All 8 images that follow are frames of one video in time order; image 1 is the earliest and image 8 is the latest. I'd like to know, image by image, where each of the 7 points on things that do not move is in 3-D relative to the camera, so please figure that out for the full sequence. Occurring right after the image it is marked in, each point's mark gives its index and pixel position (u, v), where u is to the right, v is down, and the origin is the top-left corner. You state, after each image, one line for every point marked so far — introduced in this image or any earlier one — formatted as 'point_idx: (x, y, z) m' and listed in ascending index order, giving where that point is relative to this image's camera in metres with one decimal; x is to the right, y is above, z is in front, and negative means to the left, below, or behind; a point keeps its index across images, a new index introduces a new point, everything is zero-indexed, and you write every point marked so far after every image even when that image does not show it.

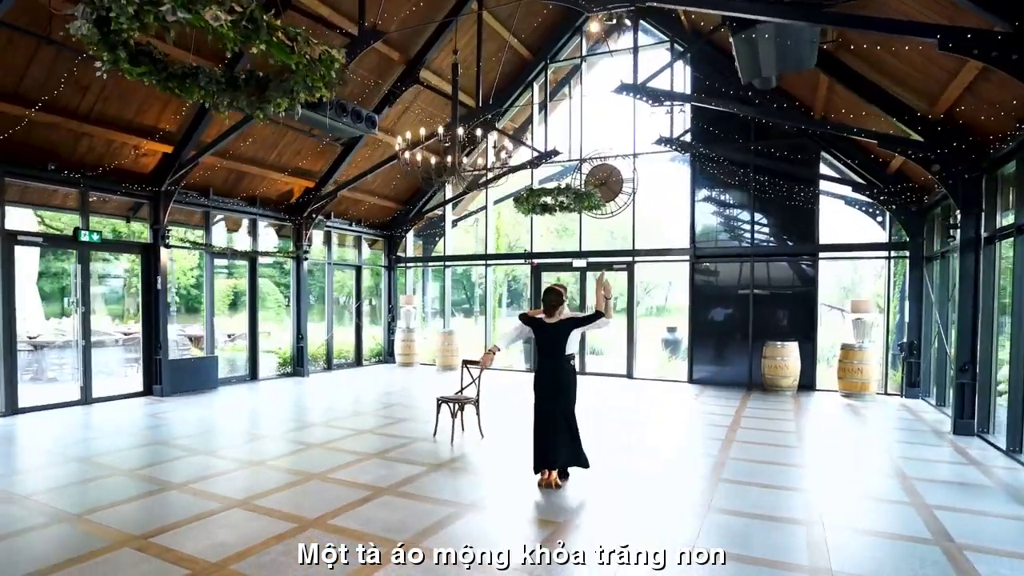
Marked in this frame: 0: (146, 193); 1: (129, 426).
0: (-4.9, +1.3, +7.5) m
1: (-4.4, -1.6, +6.5) m
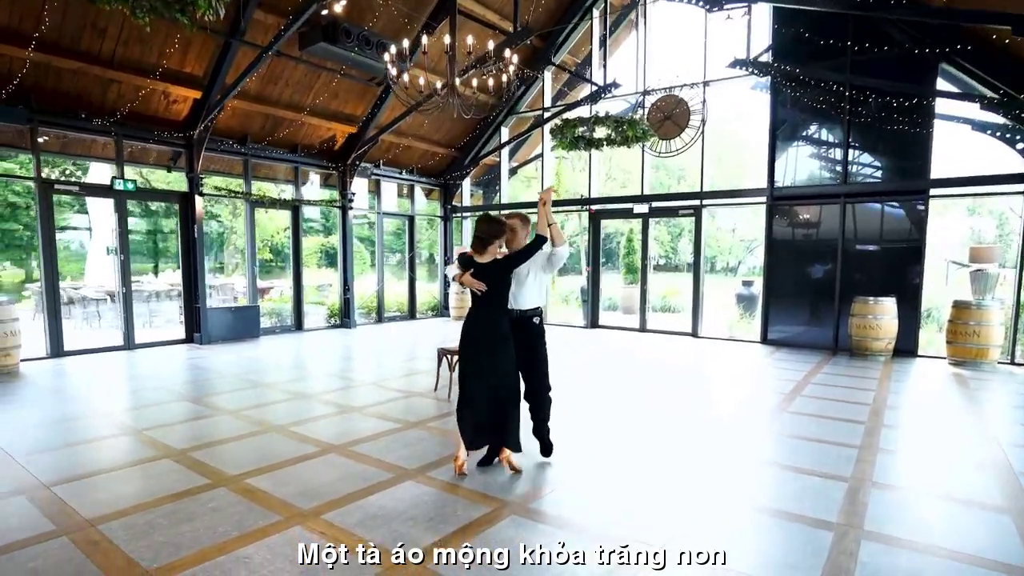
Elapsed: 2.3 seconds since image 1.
0: (-4.4, +2.0, +7.5) m
1: (-4.1, -1.0, +6.7) m
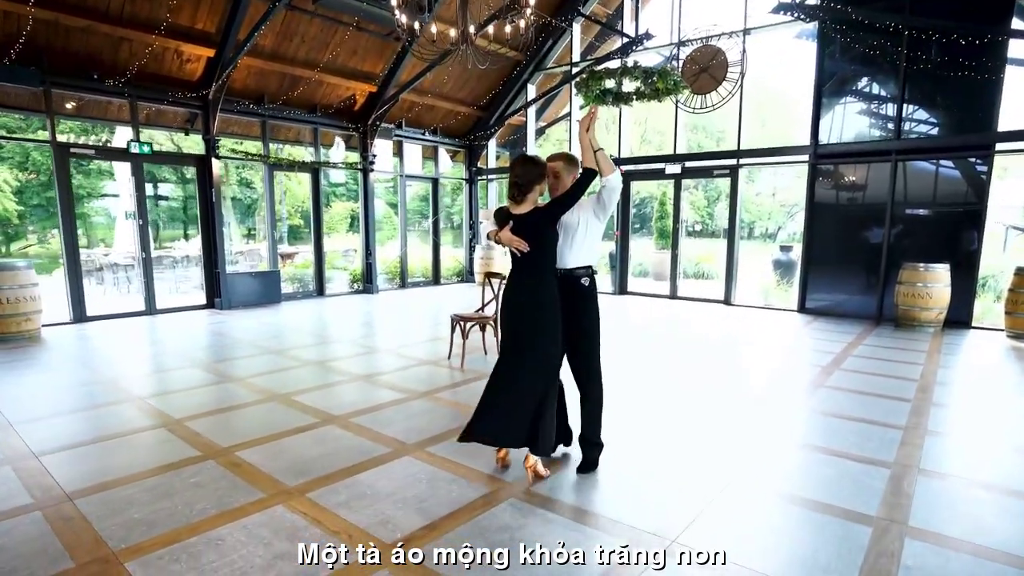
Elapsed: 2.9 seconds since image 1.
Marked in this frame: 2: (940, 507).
0: (-4.2, +2.4, +7.4) m
1: (-3.9, -0.5, +6.7) m
2: (+1.8, -0.9, +2.3) m
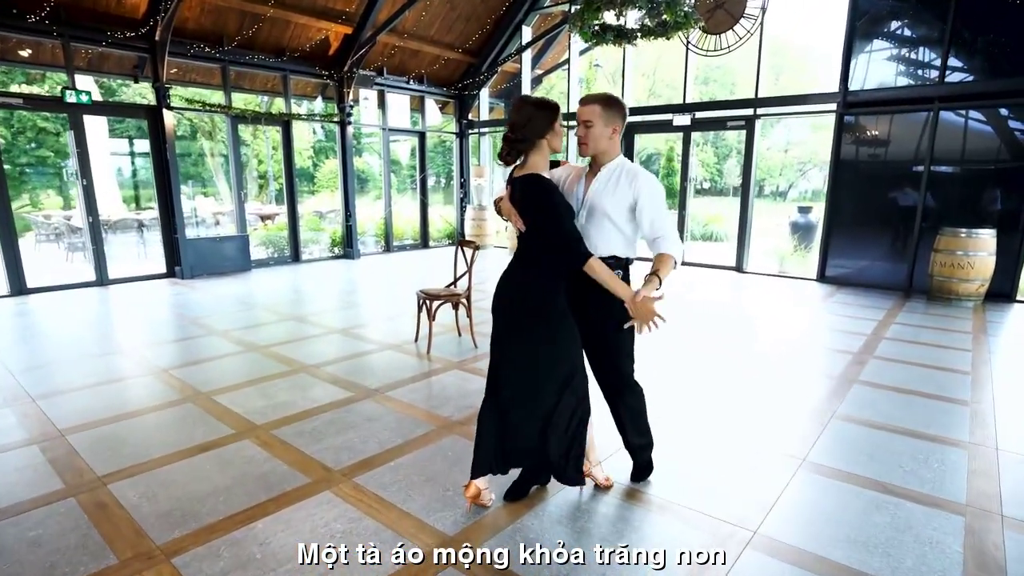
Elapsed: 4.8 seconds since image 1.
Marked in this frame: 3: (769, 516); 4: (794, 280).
0: (-4.3, +2.8, +6.5) m
1: (-4.0, -0.2, +6.1) m
2: (+1.6, -0.9, +1.7) m
3: (+0.9, -0.8, +2.0) m
4: (+3.6, +0.1, +7.2) m
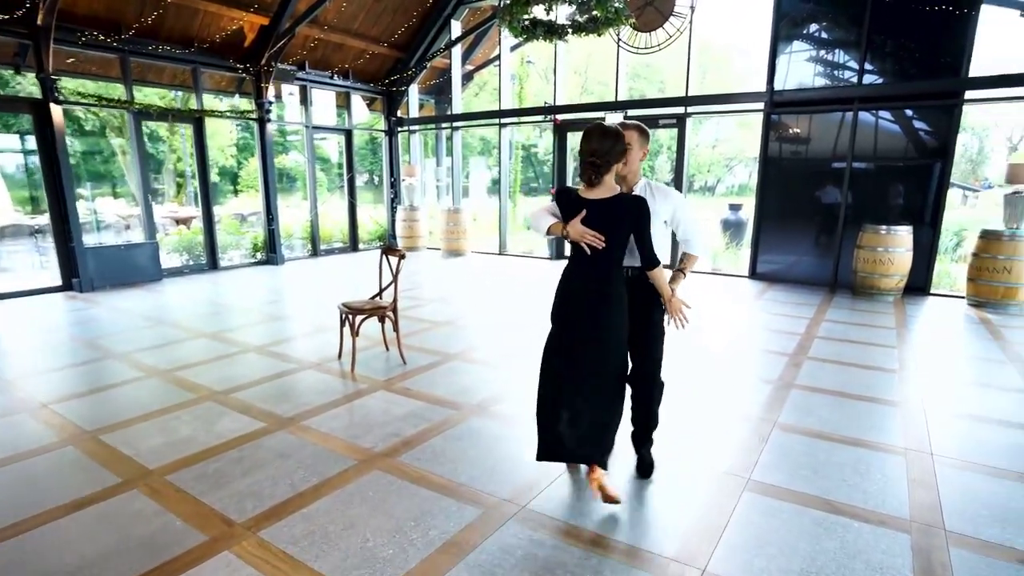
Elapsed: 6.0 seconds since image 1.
0: (-5.1, +2.7, +5.8) m
1: (-4.6, -0.3, +5.4) m
2: (+1.4, -0.9, +1.6) m
3: (+0.7, -0.9, +1.9) m
4: (+2.8, +0.1, +7.3) m
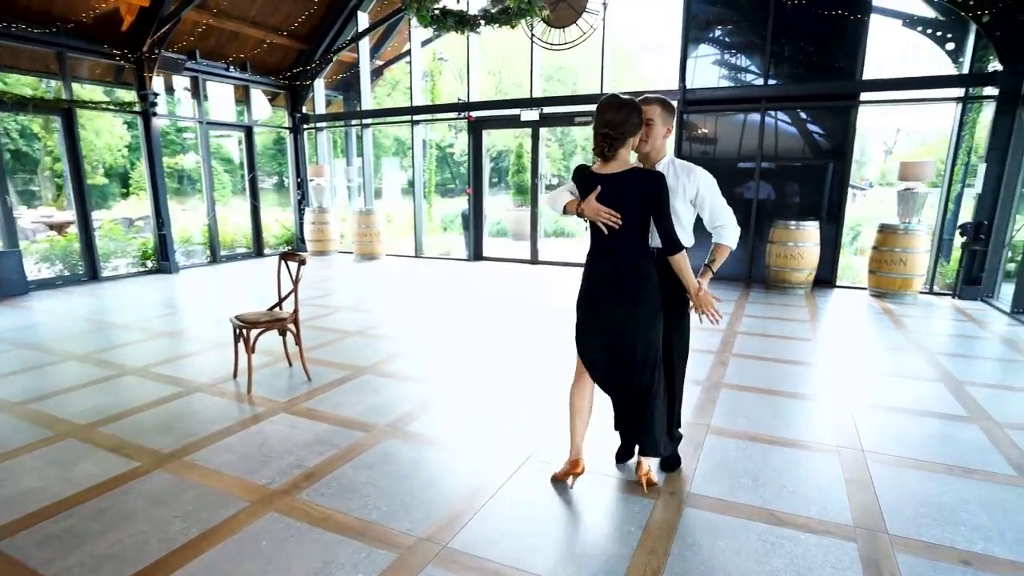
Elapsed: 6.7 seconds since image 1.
0: (-5.9, +2.5, +4.8) m
1: (-5.3, -0.5, +4.4) m
2: (+1.2, -0.9, +1.5) m
3: (+0.5, -0.9, +1.7) m
4: (+1.8, +0.2, +7.3) m
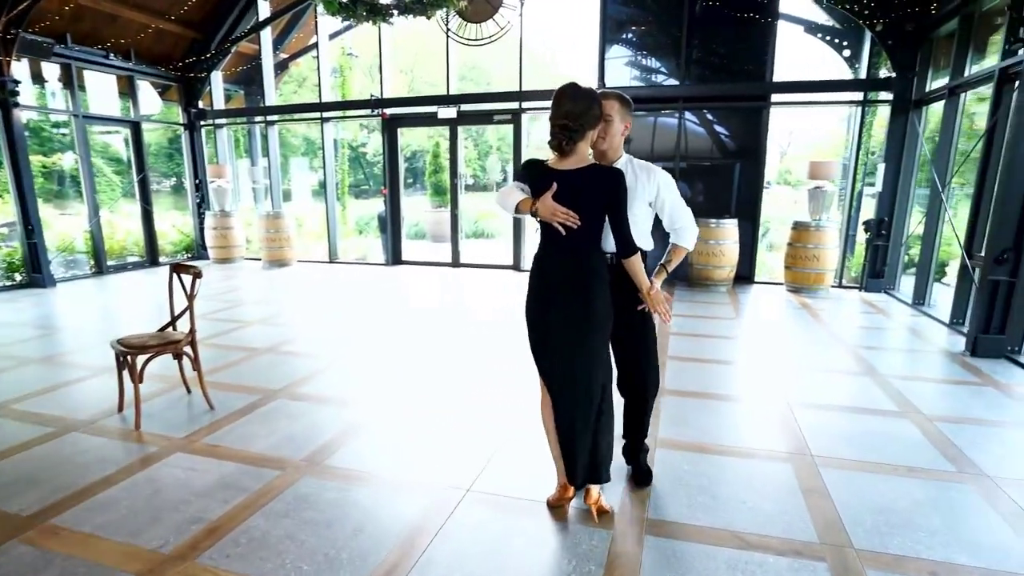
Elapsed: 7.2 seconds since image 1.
0: (-6.5, +2.3, +3.7) m
1: (-5.8, -0.7, +3.4) m
2: (+1.1, -0.9, +1.4) m
3: (+0.3, -0.9, +1.5) m
4: (+0.8, +0.2, +7.3) m
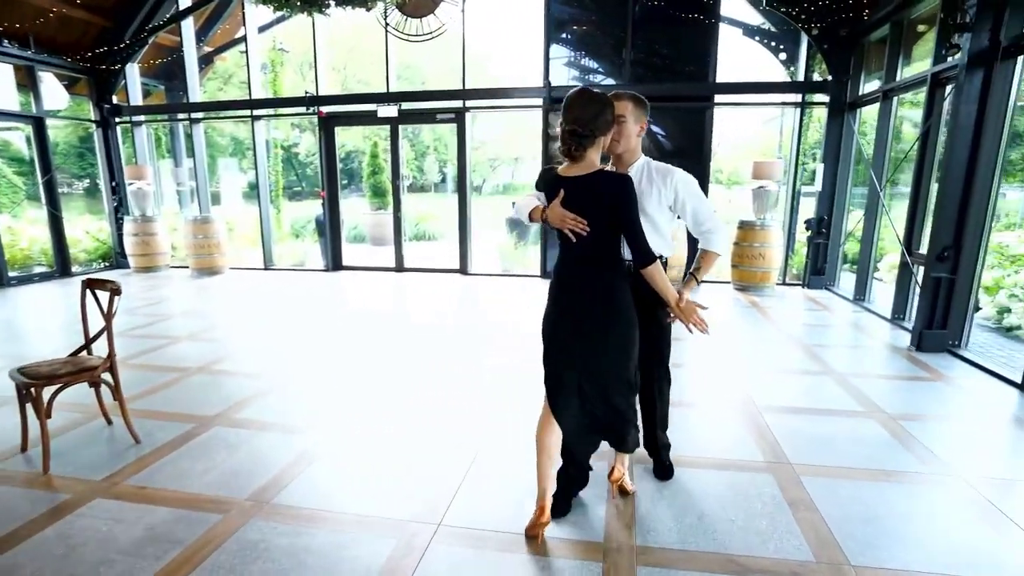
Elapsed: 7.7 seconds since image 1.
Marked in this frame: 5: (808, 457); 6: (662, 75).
0: (-6.7, +2.1, +2.8) m
1: (-6.0, -0.9, +2.6) m
2: (+1.0, -0.9, +1.4) m
3: (+0.3, -0.9, +1.3) m
4: (+0.2, +0.1, +7.1) m
5: (+1.3, -0.7, +2.4) m
6: (+1.9, +2.5, +6.6) m
